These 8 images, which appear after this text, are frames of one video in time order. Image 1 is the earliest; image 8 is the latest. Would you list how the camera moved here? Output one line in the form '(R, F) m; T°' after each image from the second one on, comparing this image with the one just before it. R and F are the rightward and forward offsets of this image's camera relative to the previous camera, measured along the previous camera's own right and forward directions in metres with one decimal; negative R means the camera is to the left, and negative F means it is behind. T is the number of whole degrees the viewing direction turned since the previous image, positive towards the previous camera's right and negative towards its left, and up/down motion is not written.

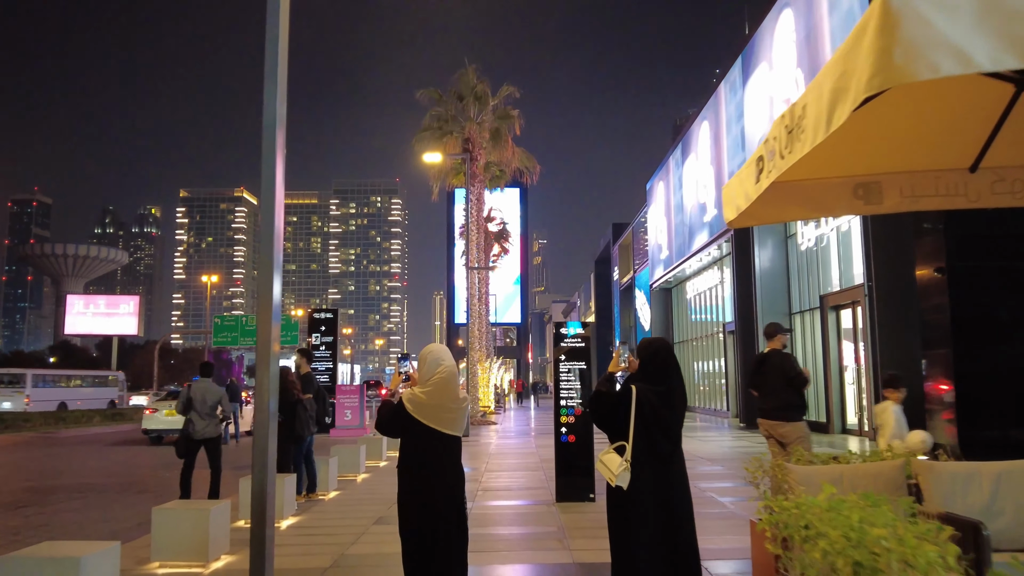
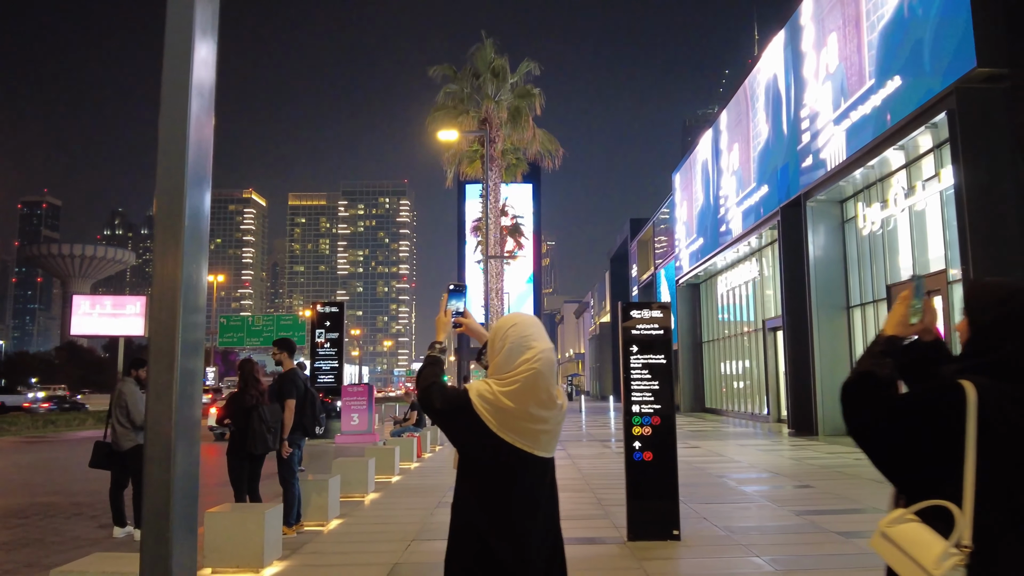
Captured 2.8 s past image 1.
(-0.4, +2.2) m; -1°
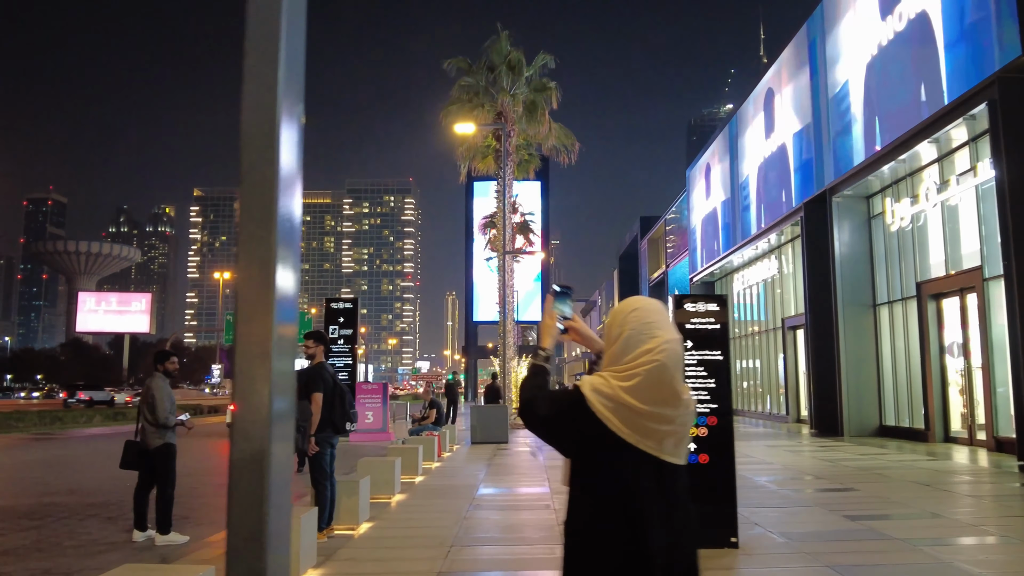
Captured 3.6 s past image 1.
(-0.4, +0.4) m; 0°
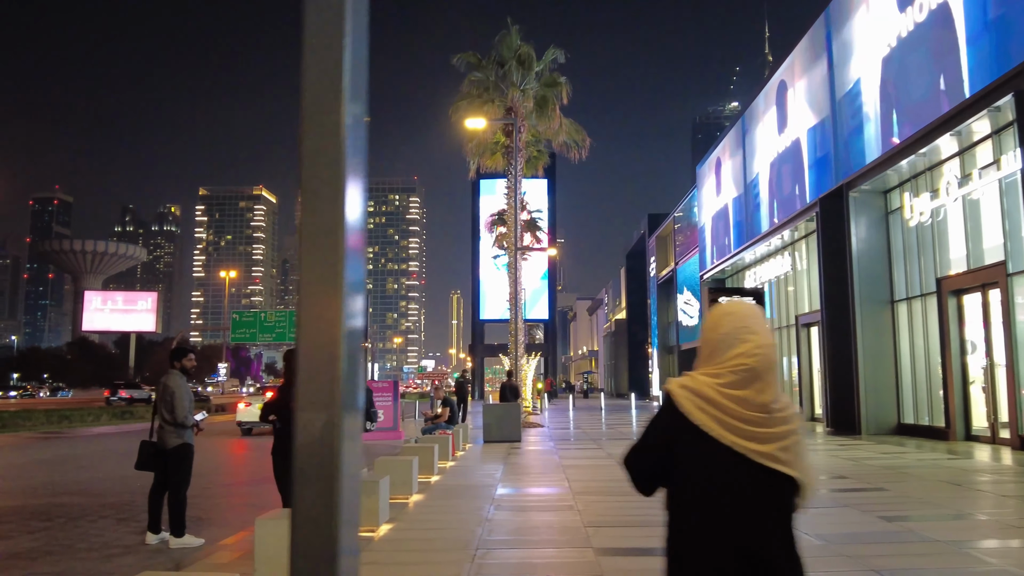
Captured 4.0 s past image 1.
(-0.2, +0.2) m; 0°
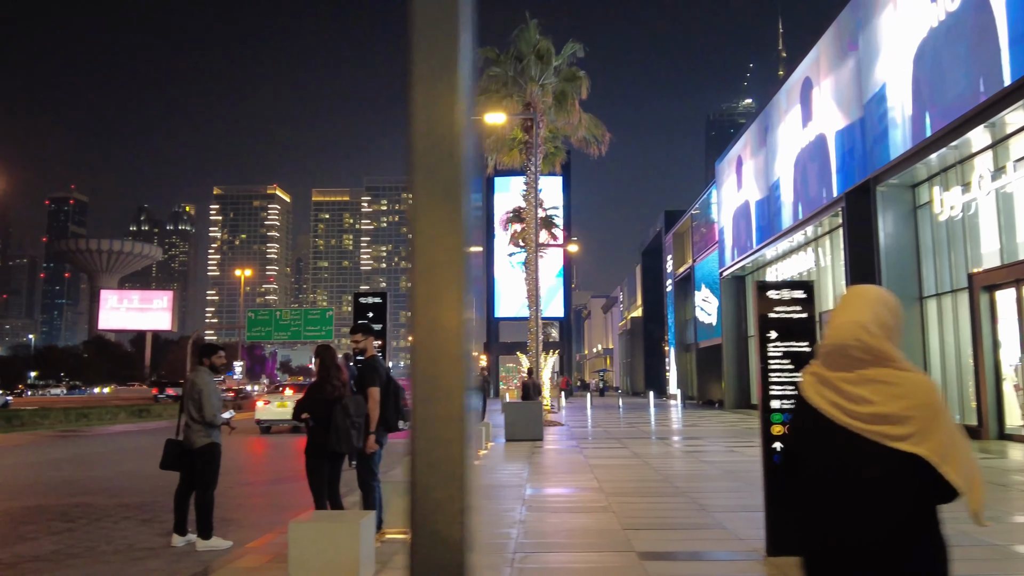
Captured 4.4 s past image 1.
(-0.2, +0.3) m; -1°
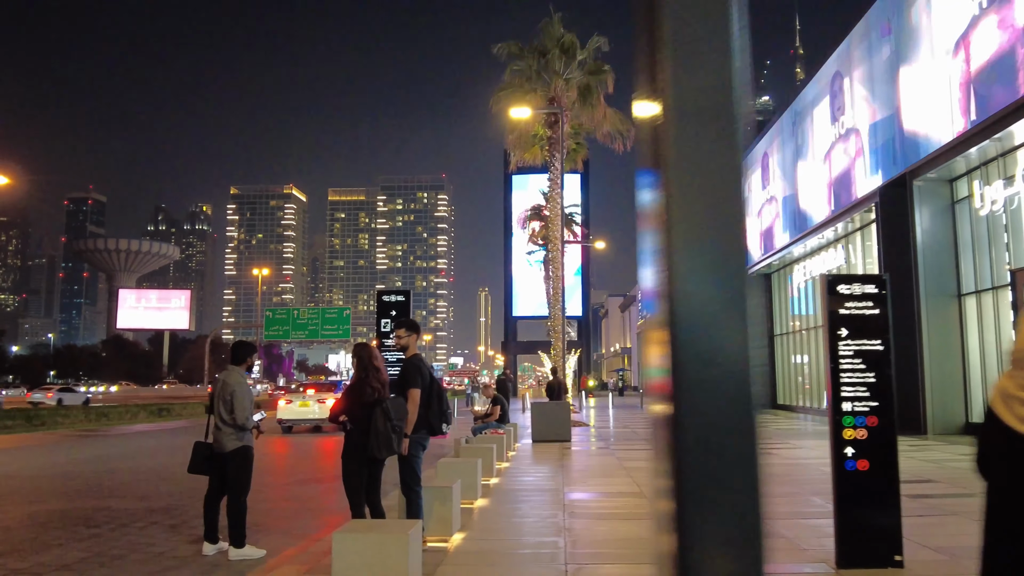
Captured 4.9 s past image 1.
(-0.3, +0.4) m; -1°
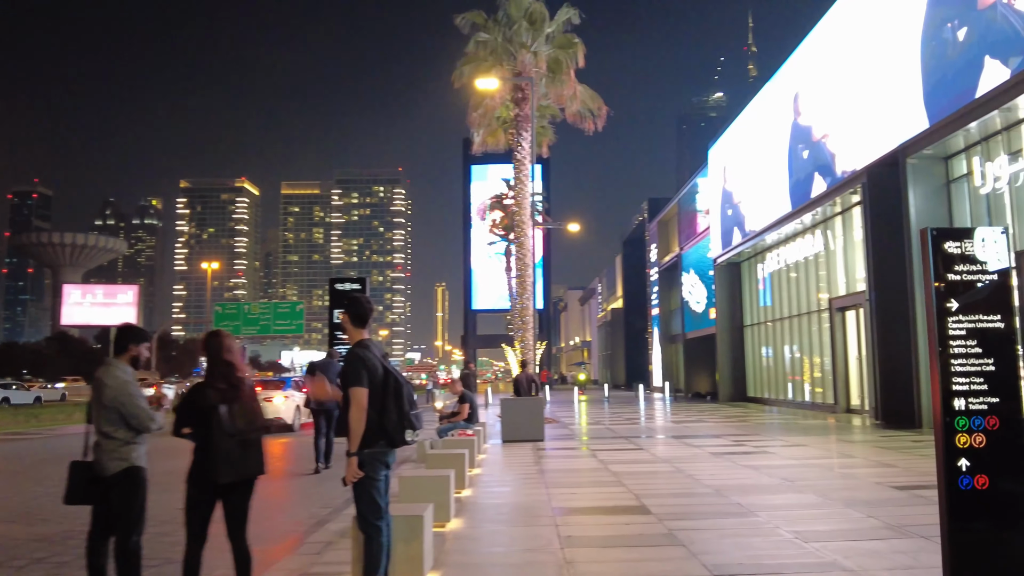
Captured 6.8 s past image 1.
(-0.2, +1.6) m; +3°
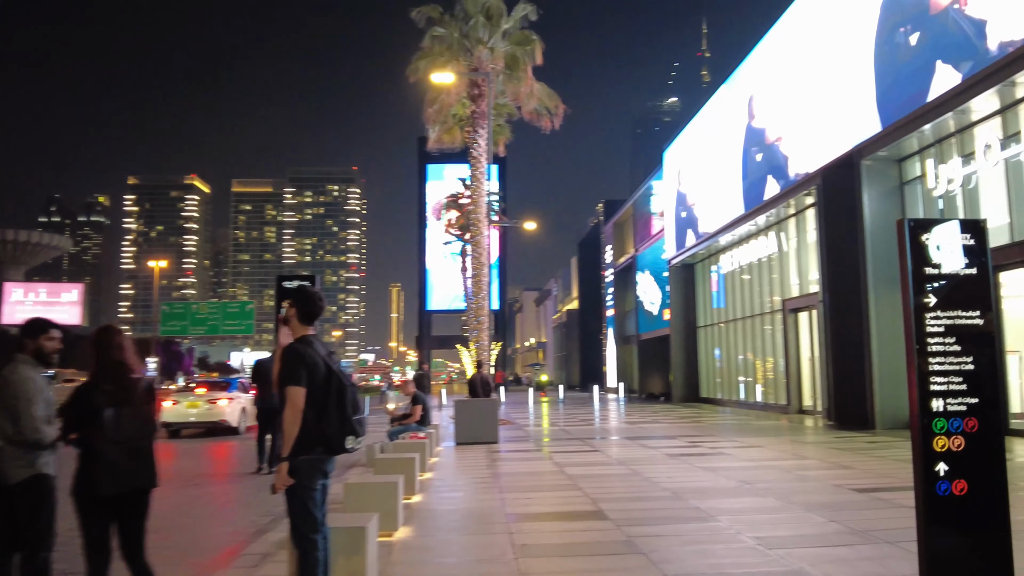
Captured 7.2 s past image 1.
(0.0, +0.4) m; +3°
